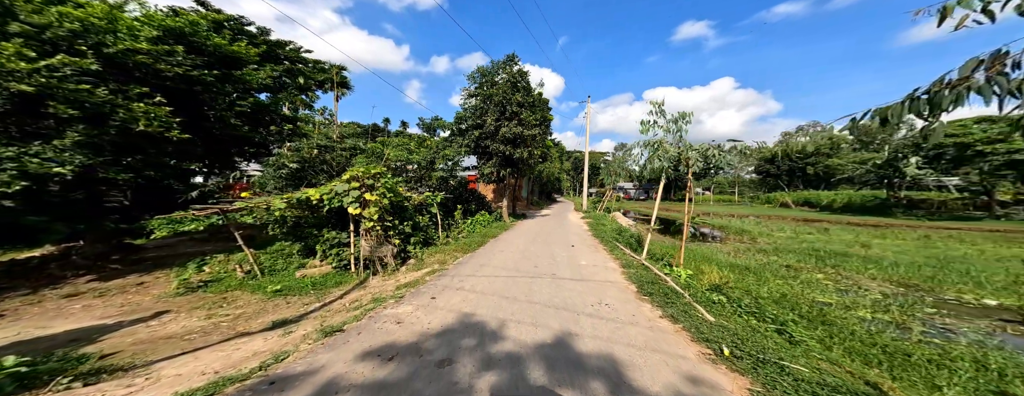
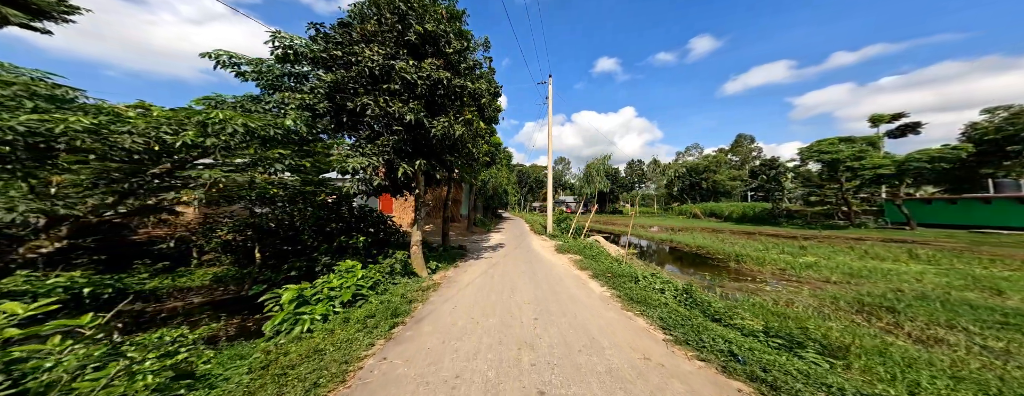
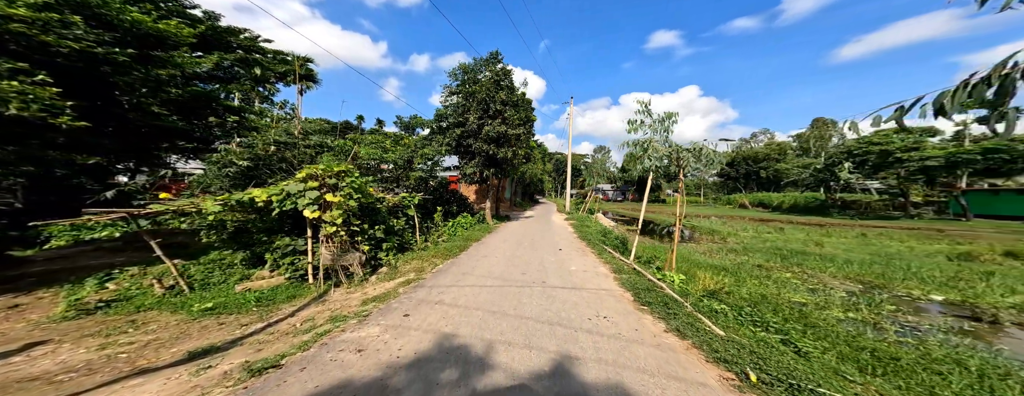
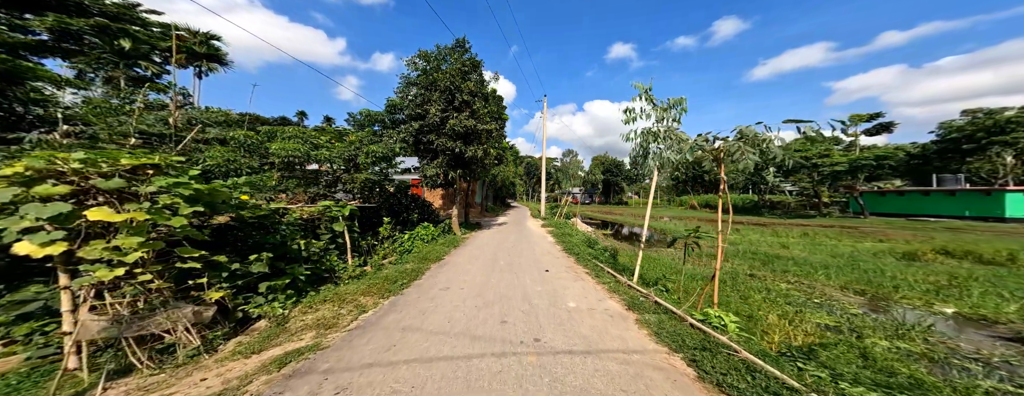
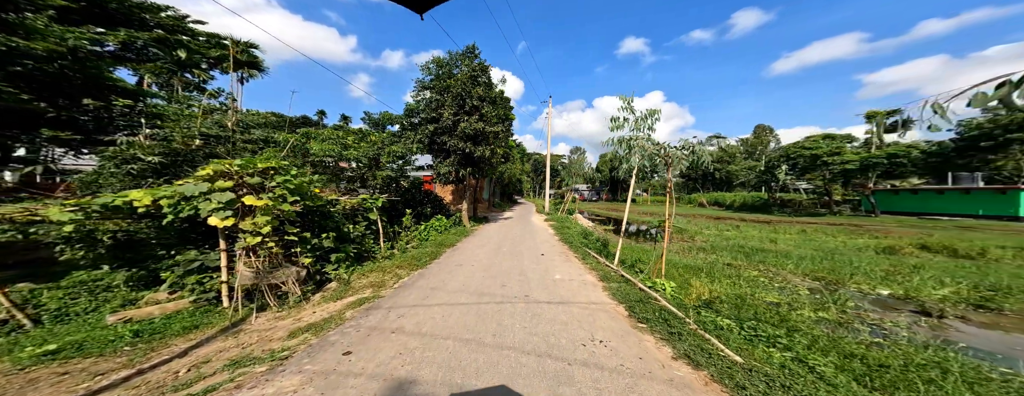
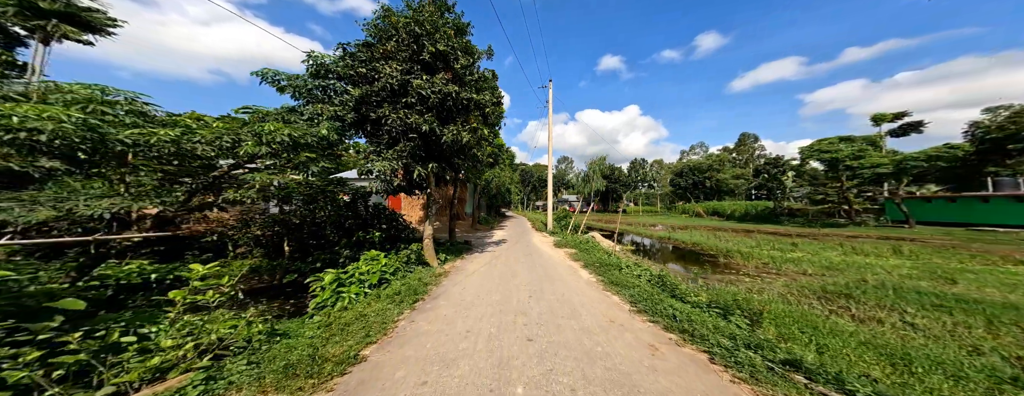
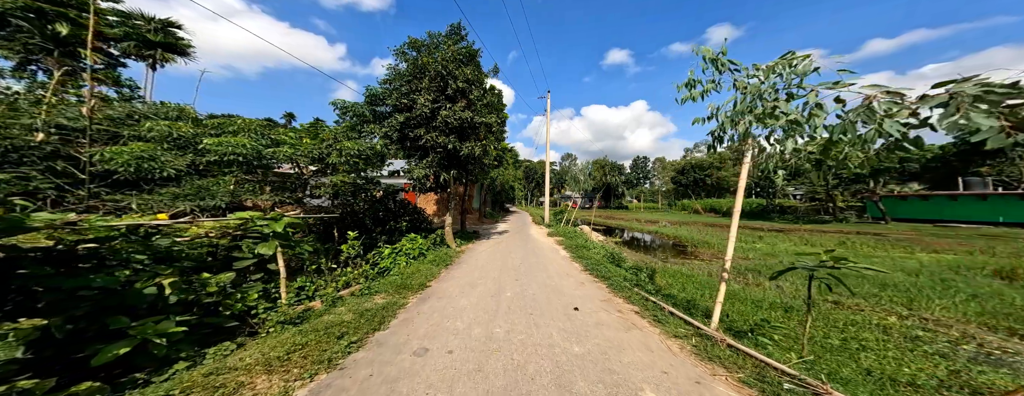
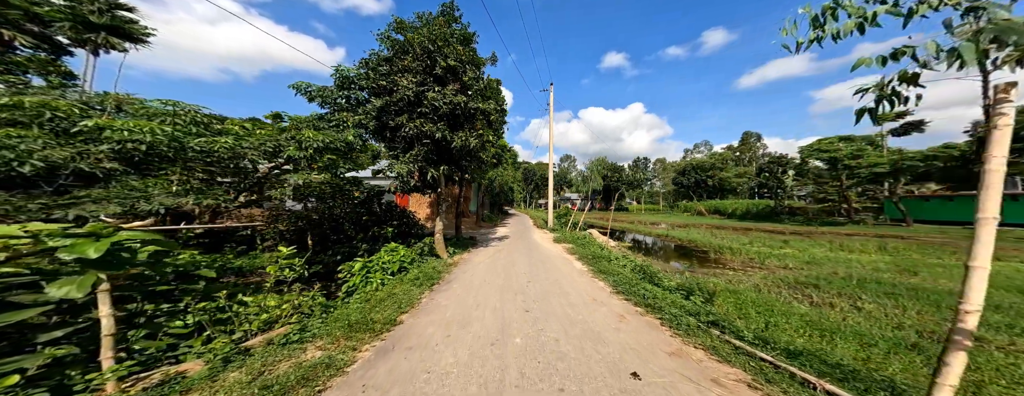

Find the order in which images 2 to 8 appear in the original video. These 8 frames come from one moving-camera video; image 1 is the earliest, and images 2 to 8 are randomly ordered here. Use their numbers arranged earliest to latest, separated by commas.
3, 5, 4, 7, 8, 6, 2
